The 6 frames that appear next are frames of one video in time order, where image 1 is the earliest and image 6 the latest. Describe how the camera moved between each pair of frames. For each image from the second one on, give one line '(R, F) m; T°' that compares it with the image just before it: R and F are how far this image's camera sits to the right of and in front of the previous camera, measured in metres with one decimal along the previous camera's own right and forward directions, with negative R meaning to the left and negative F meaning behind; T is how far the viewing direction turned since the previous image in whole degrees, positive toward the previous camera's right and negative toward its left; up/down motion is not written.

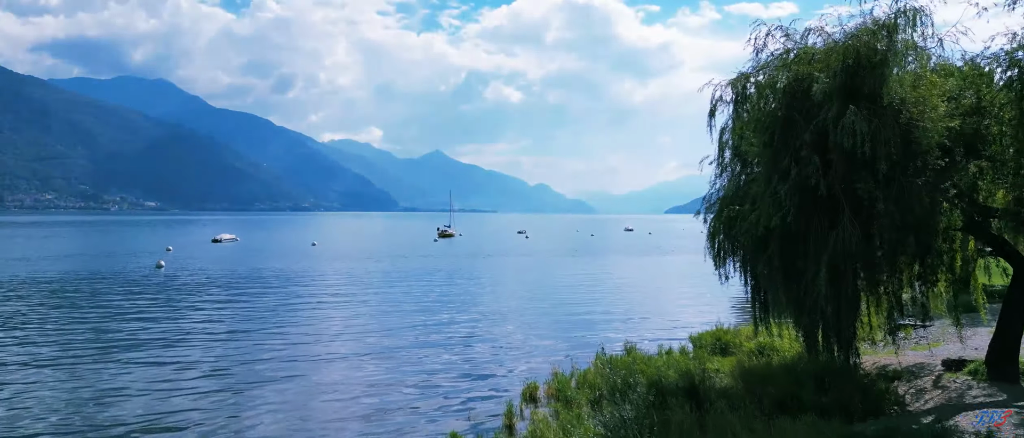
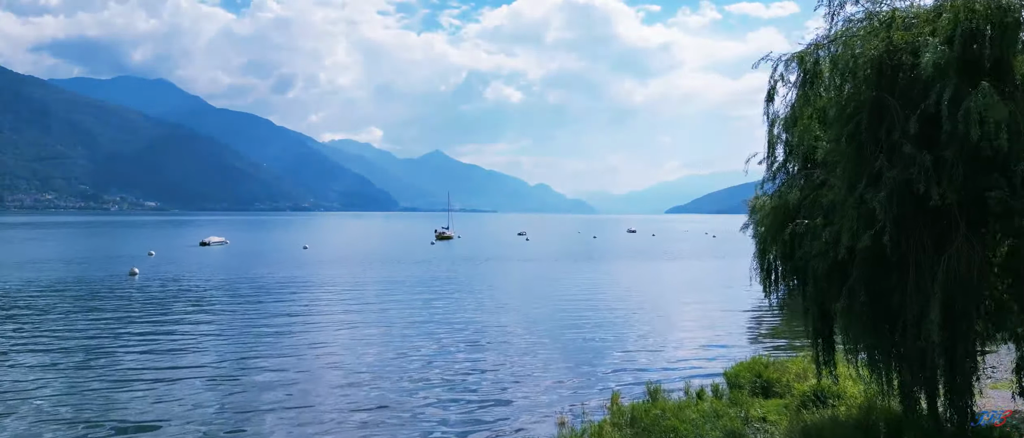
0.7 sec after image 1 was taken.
(+0.1, +2.5) m; 0°
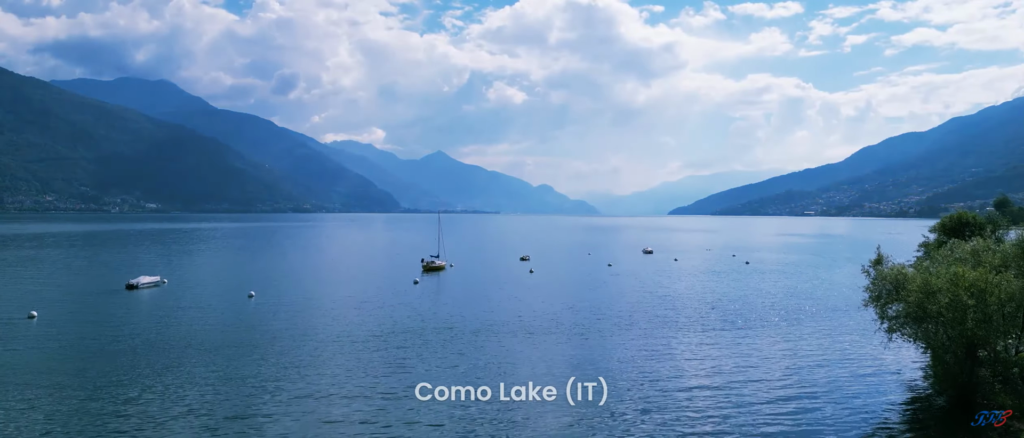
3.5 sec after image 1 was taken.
(+0.1, +12.1) m; 0°
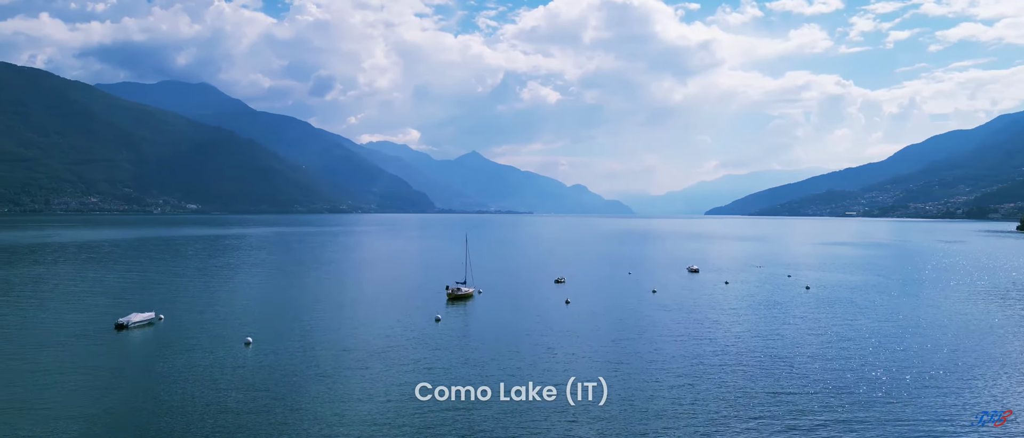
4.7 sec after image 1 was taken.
(0.0, +6.4) m; -3°
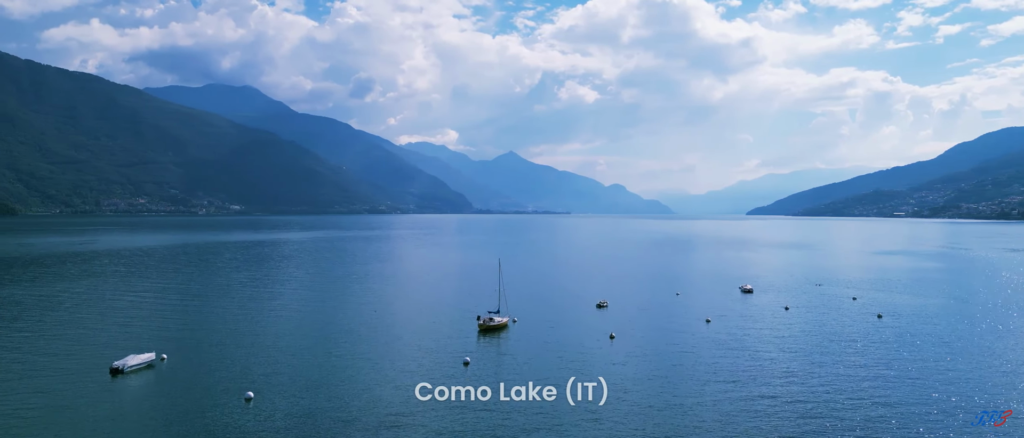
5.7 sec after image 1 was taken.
(0.0, +5.6) m; -3°
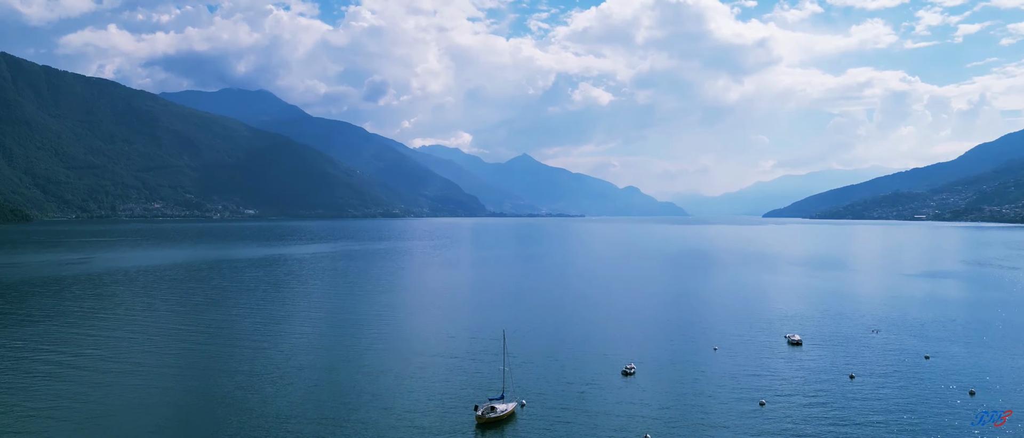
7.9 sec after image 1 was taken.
(+0.5, +11.3) m; -1°
